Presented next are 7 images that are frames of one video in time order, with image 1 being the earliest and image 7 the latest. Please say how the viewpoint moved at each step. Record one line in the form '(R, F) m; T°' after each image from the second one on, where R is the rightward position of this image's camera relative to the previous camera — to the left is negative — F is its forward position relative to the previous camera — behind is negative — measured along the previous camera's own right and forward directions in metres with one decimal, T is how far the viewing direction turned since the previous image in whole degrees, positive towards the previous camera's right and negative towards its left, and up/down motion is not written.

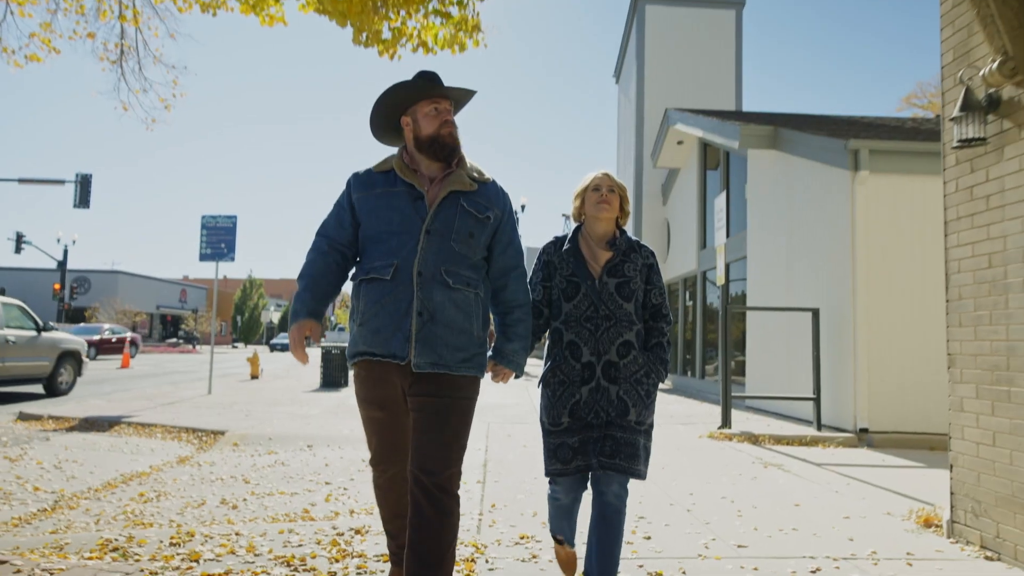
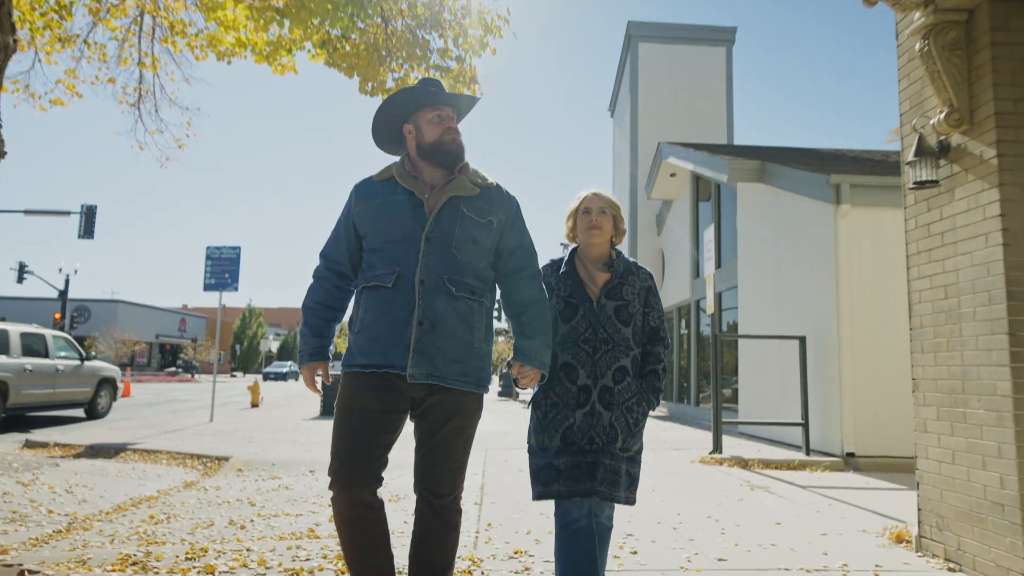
(0.0, -0.3) m; 0°
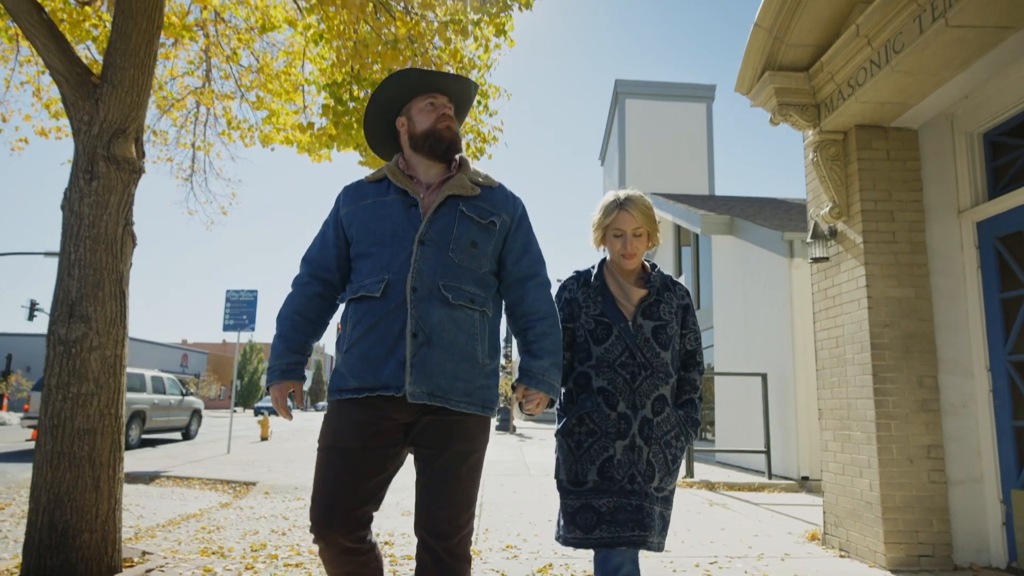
(0.0, -1.4) m; 0°
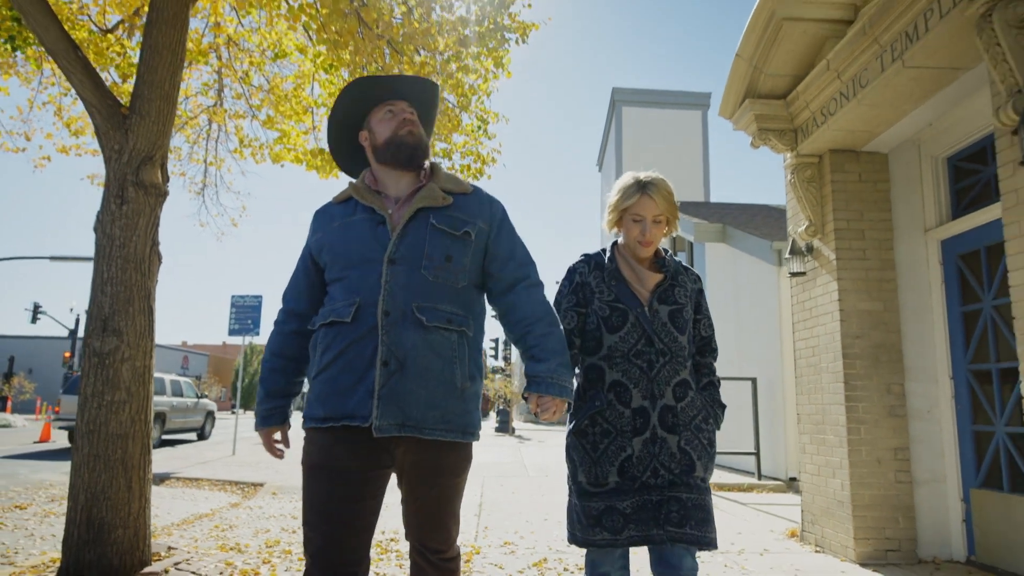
(0.0, -0.4) m; 0°
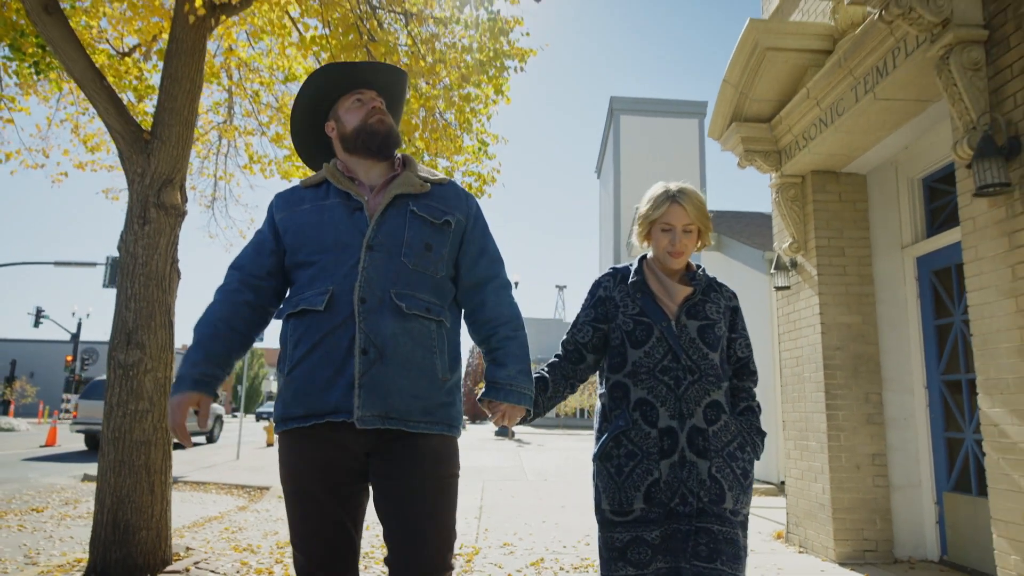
(0.0, -0.3) m; 0°
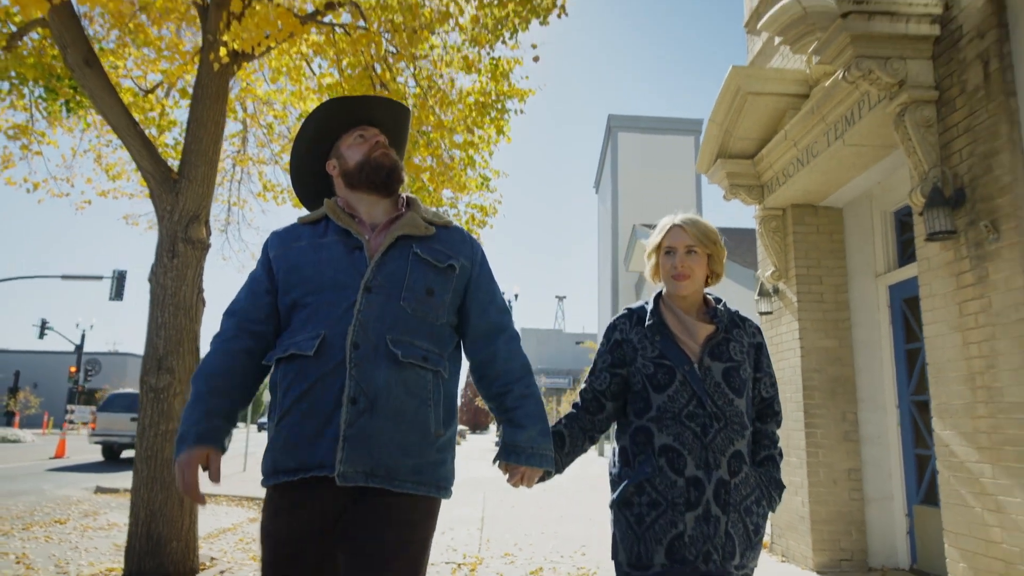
(0.0, -0.5) m; 0°
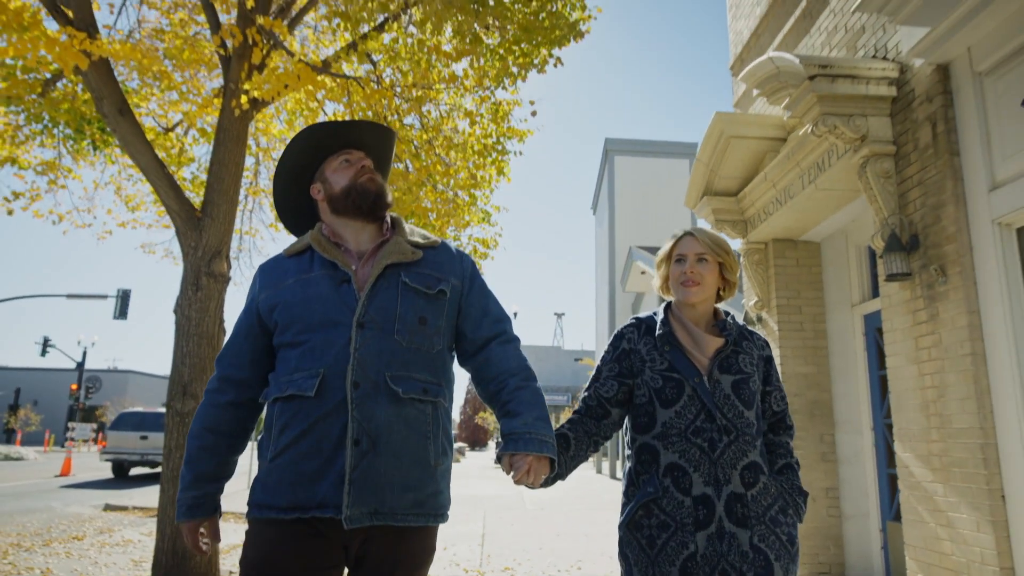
(0.0, -0.5) m; 0°
